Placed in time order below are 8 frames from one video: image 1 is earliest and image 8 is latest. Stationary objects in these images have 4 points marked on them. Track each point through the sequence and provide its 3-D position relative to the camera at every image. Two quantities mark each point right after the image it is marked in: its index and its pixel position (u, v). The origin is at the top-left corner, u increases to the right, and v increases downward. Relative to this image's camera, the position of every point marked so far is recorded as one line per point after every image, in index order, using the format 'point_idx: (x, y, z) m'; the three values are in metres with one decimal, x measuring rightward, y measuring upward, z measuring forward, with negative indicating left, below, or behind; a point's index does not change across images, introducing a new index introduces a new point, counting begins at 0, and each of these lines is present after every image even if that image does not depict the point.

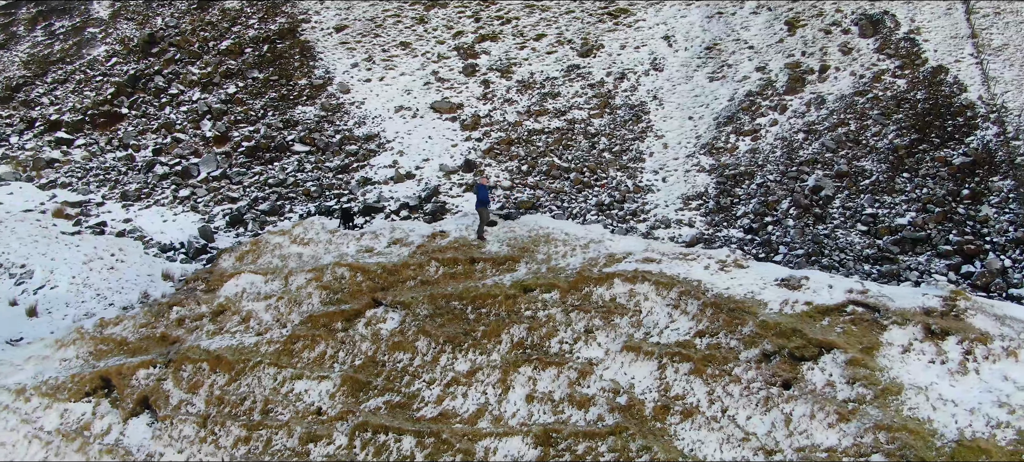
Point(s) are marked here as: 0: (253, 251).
0: (-3.1, -0.2, +9.3) m
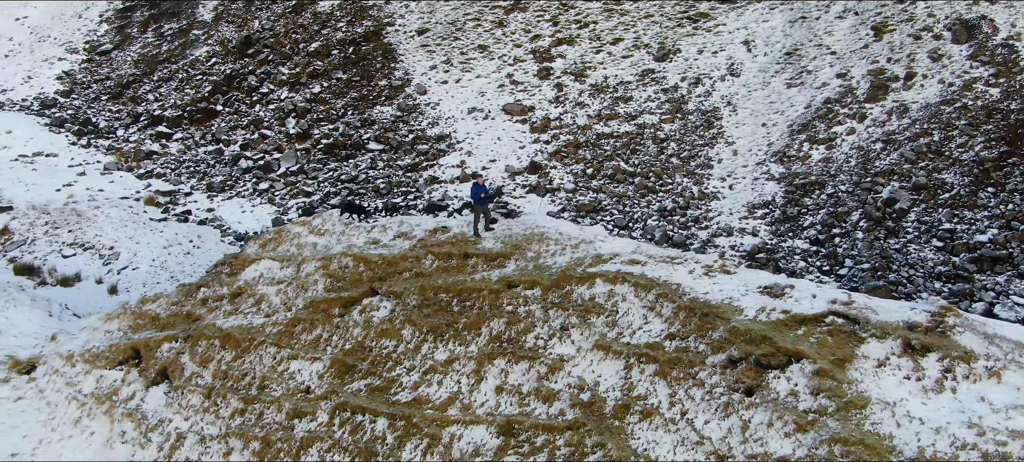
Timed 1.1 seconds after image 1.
0: (-3.0, -0.1, +9.9) m
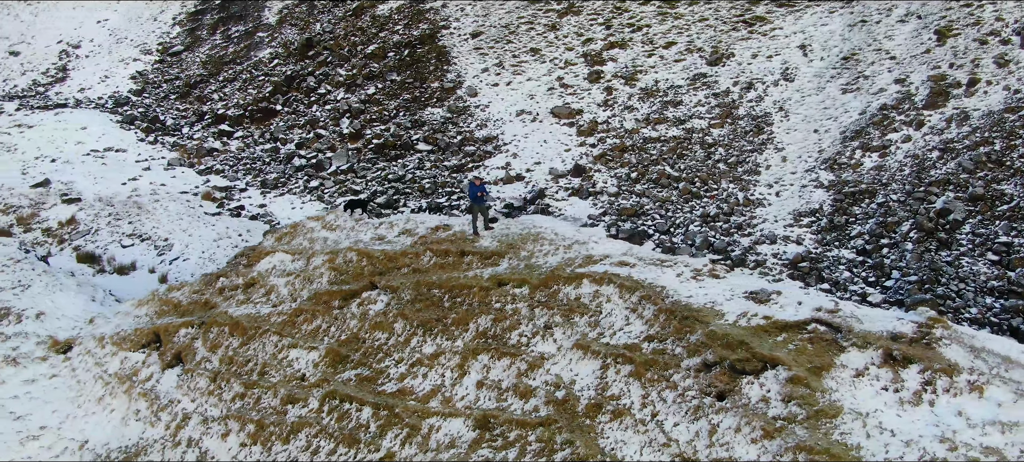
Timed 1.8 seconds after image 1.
0: (-2.9, 0.0, +10.4) m
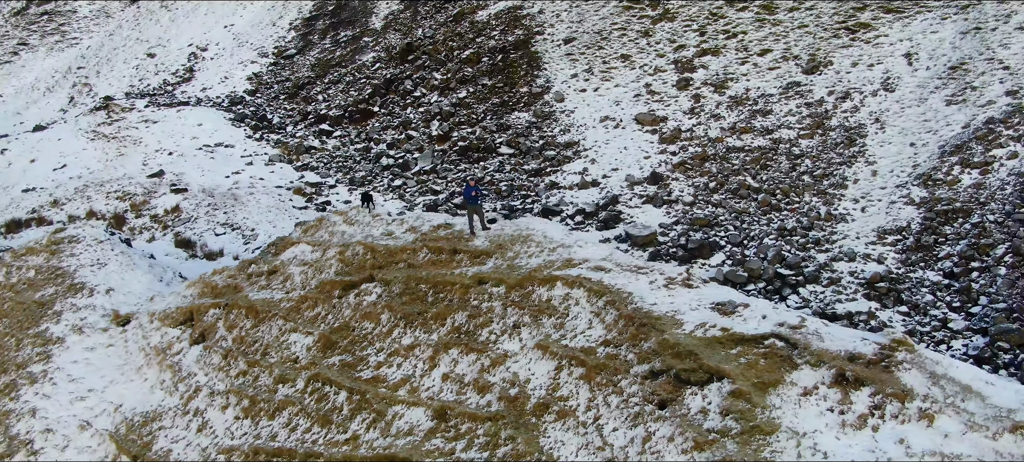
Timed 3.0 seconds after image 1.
0: (-2.7, +0.1, +11.0) m
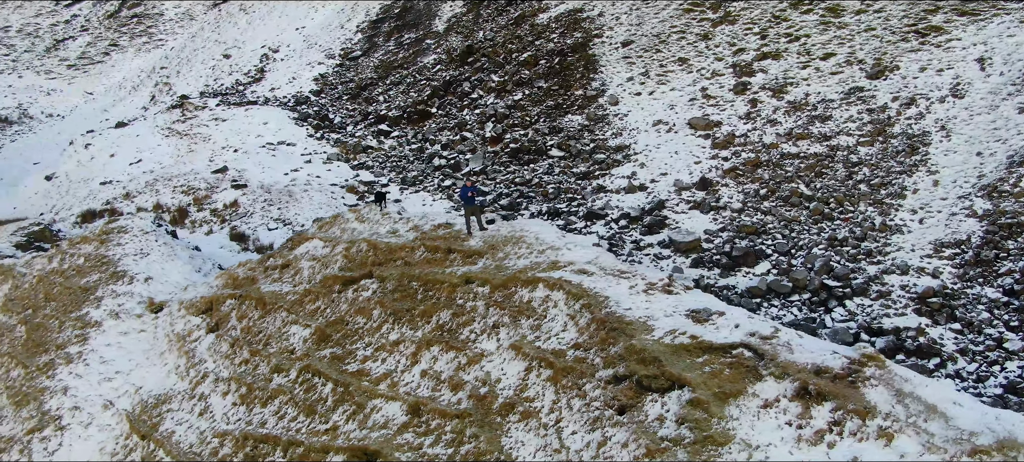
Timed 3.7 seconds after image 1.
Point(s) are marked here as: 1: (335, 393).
0: (-2.6, +0.1, +11.3) m
1: (-1.8, -1.7, +8.0) m
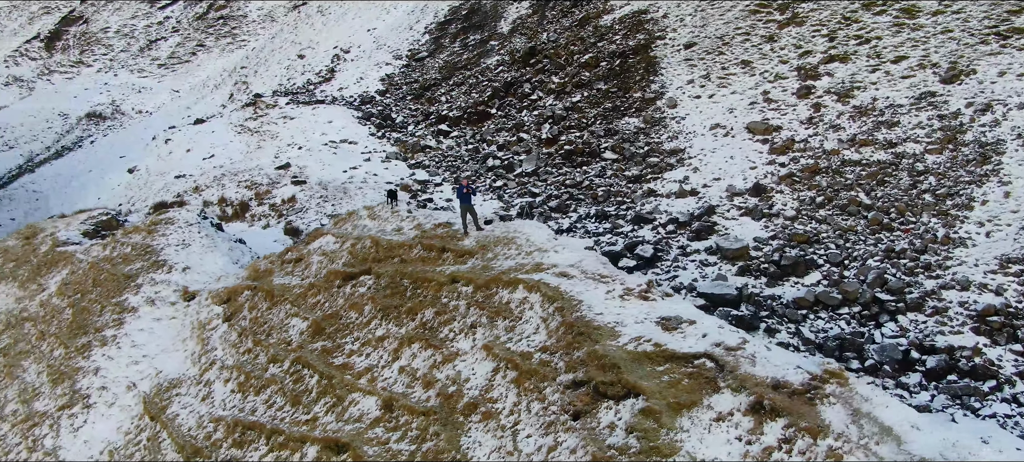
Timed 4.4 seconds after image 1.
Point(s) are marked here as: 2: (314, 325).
0: (-2.4, +0.2, +11.6) m
1: (-2.0, -1.6, +8.2) m
2: (-2.3, -1.1, +9.1) m
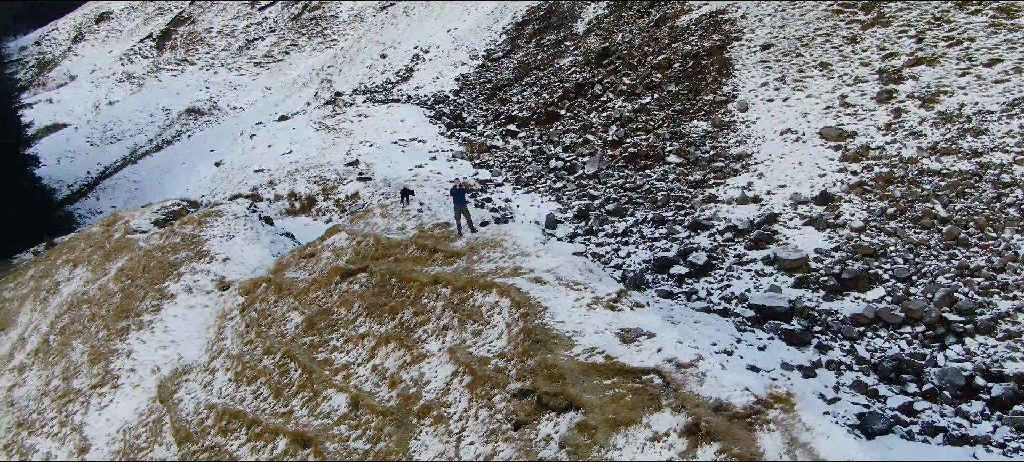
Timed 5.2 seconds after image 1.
0: (-2.1, +0.2, +11.7) m
1: (-2.3, -1.6, +8.4) m
2: (-2.4, -1.0, +9.2) m
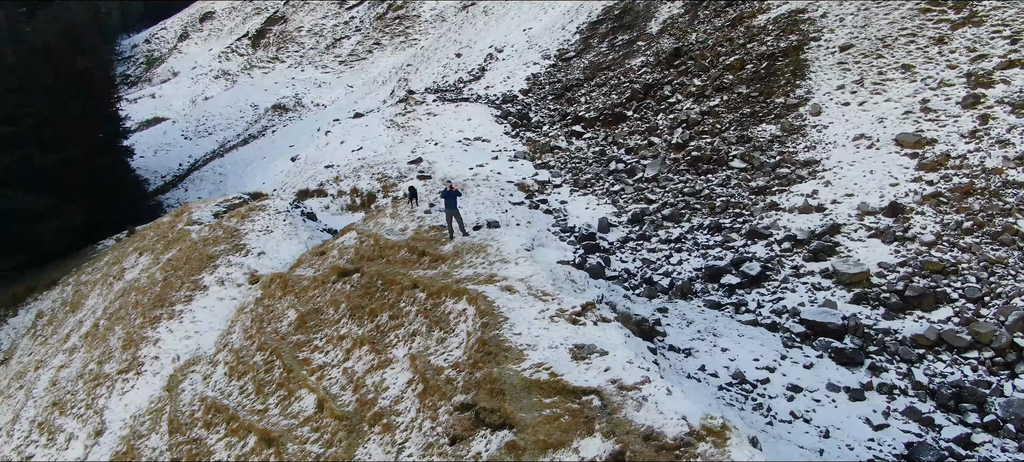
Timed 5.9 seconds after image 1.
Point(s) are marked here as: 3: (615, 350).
0: (-1.9, +0.2, +11.7) m
1: (-2.5, -1.6, +8.4) m
2: (-2.5, -1.0, +9.3) m
3: (+0.8, -1.0, +6.2) m
